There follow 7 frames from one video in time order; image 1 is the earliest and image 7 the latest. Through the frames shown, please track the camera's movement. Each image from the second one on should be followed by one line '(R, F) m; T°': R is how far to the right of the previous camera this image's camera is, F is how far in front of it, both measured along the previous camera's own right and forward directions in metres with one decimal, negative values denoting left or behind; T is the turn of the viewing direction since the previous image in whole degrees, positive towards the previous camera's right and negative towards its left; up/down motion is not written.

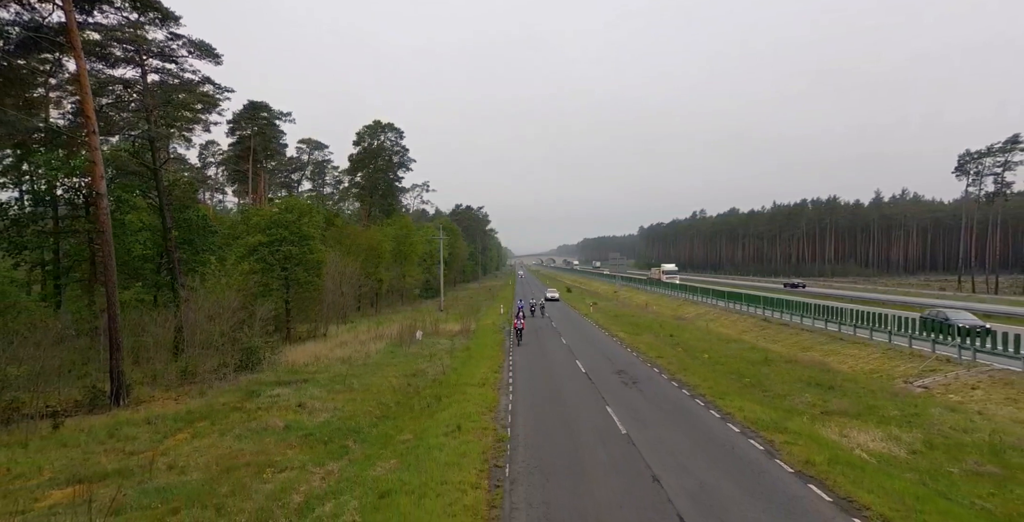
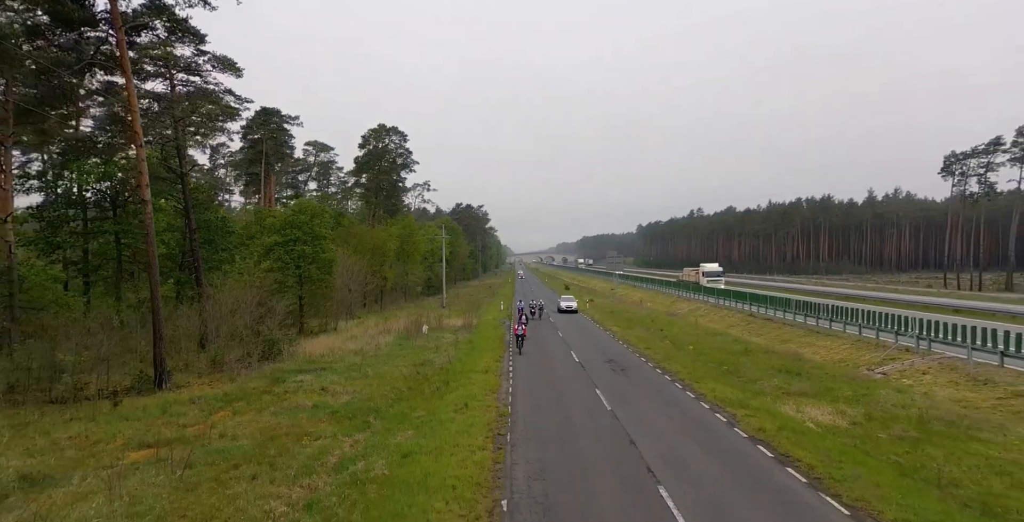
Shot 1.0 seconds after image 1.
(0.0, -2.1) m; 0°
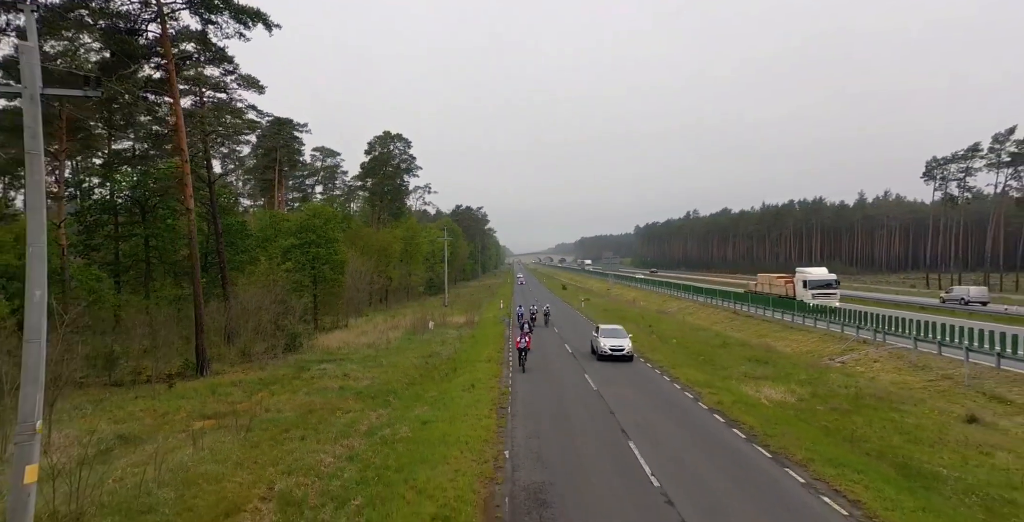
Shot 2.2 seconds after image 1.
(0.0, -2.7) m; 0°
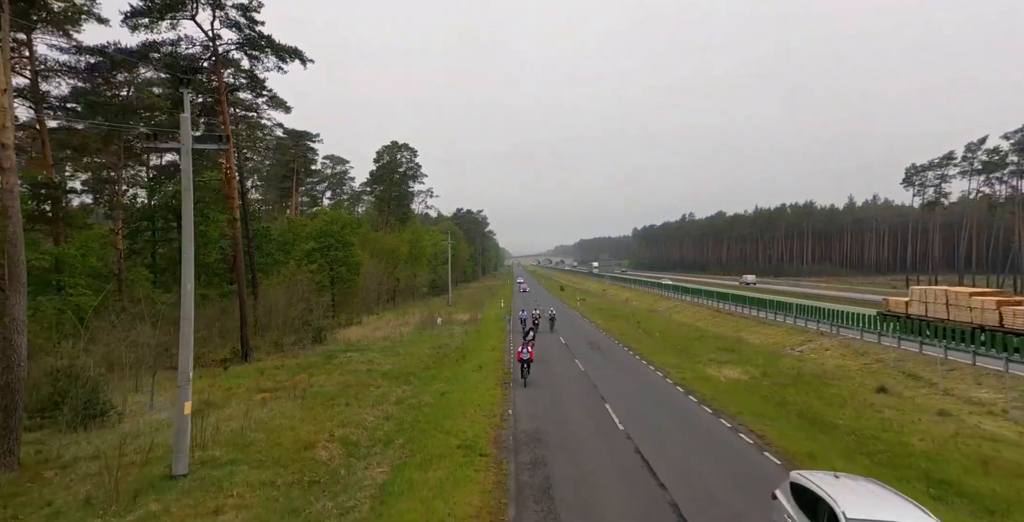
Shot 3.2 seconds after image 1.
(-0.1, -3.6) m; 0°
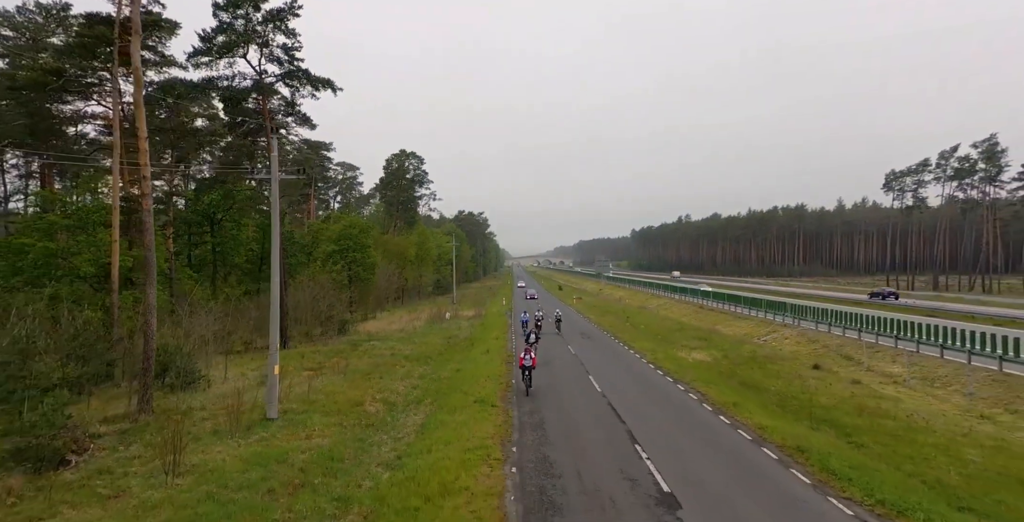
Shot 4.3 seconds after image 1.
(-0.1, -4.1) m; 0°
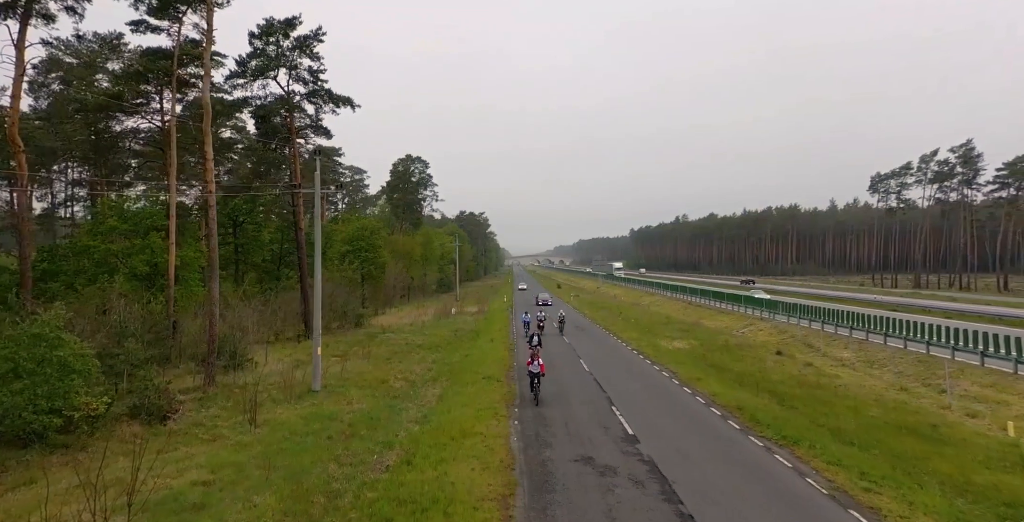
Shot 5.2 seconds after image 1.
(-0.1, -3.3) m; 0°
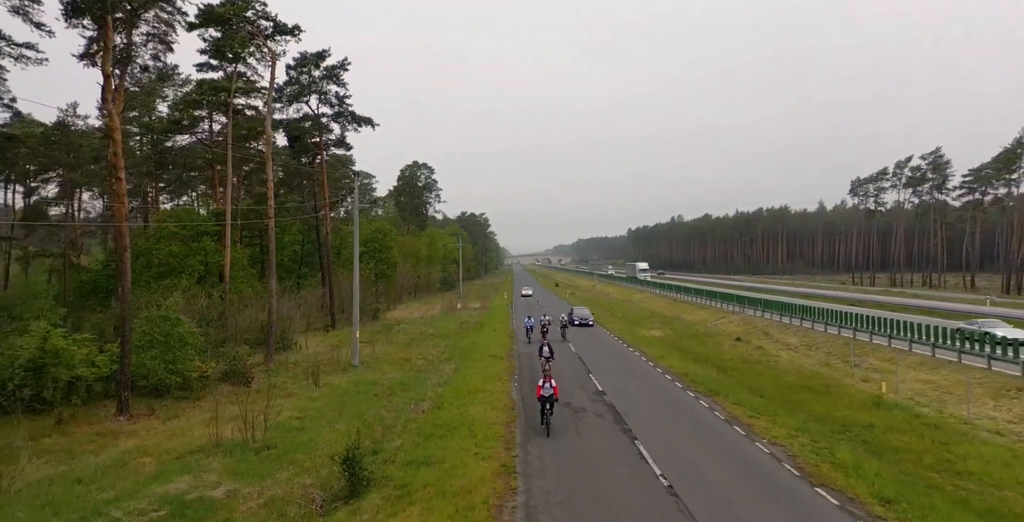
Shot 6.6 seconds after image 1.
(0.0, -4.6) m; 0°
